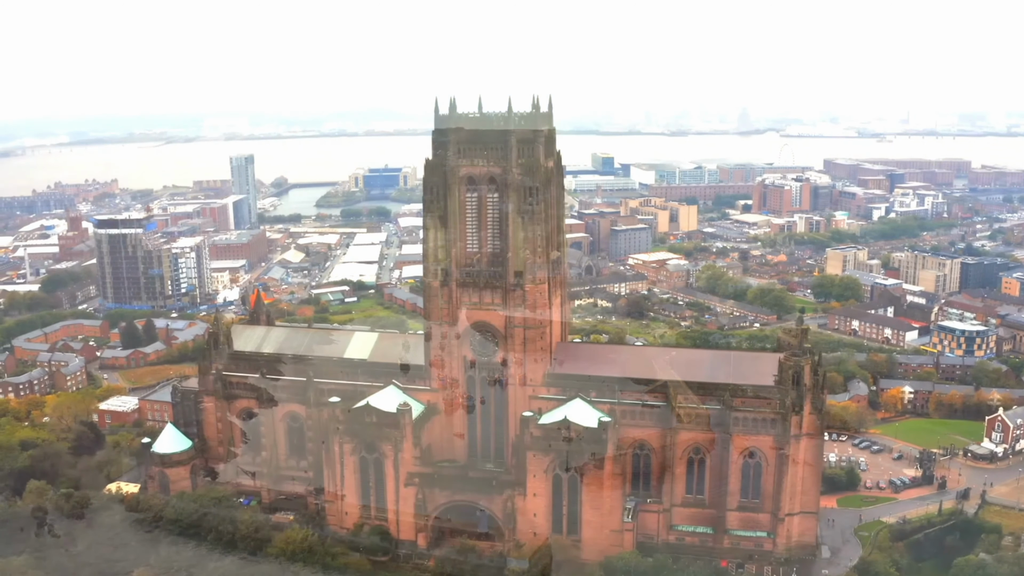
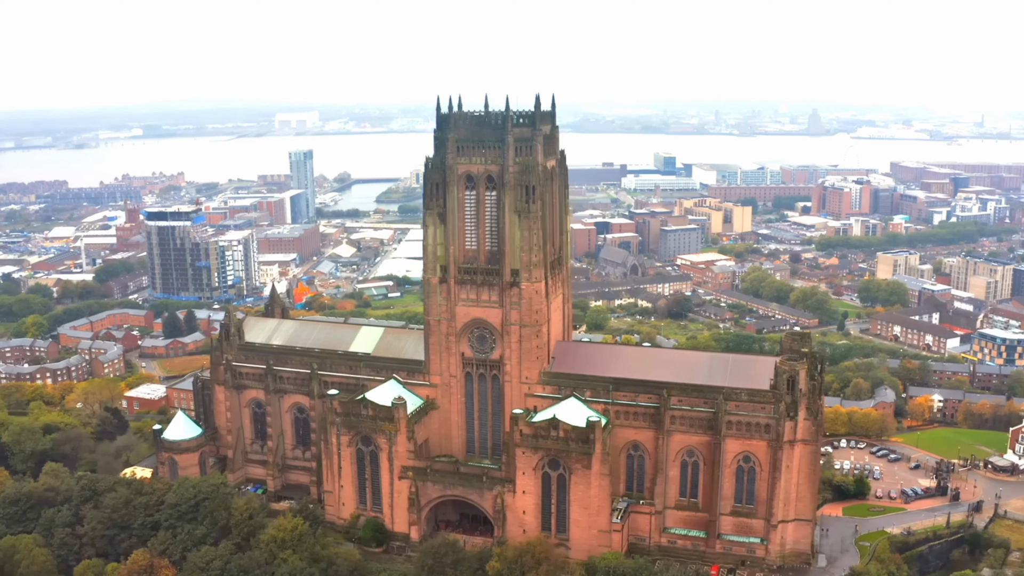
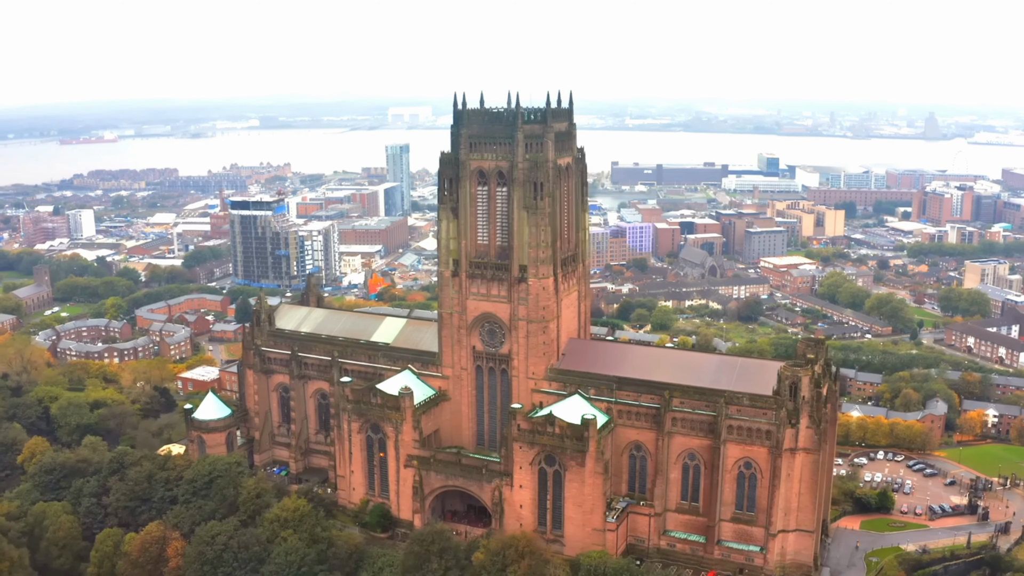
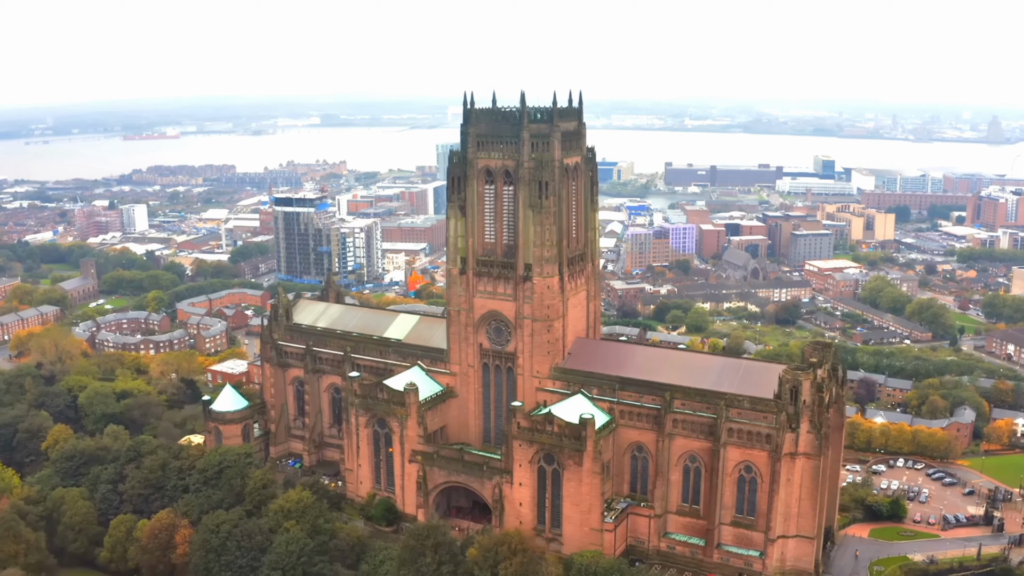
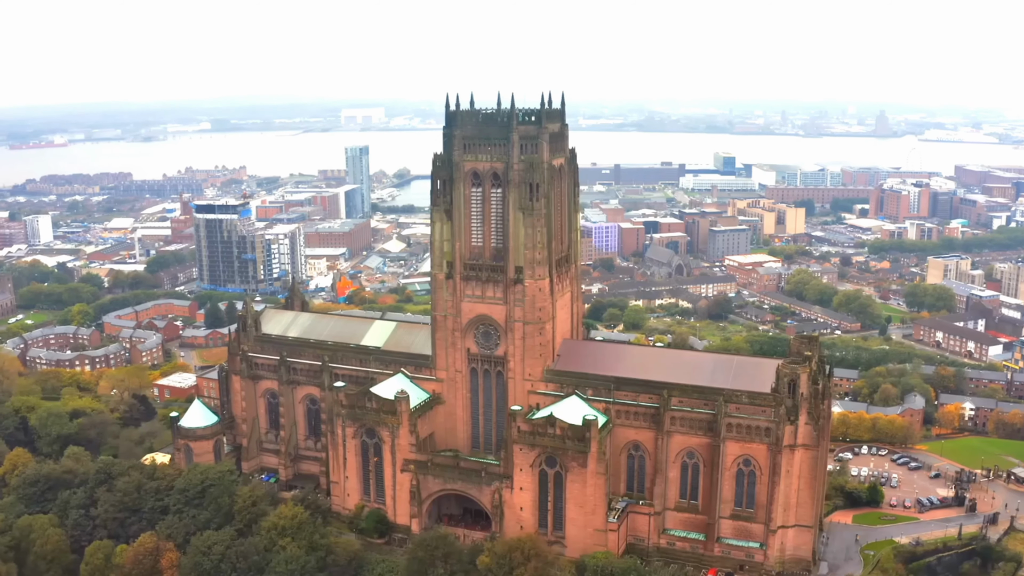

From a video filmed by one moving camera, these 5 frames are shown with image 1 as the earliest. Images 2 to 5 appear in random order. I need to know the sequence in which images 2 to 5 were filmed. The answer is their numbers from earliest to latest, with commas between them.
2, 5, 3, 4
